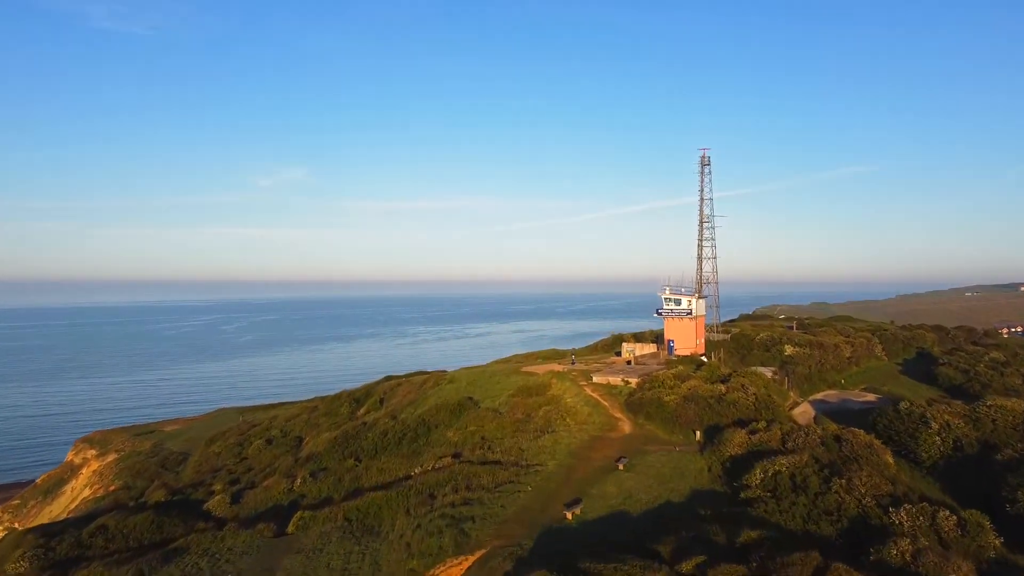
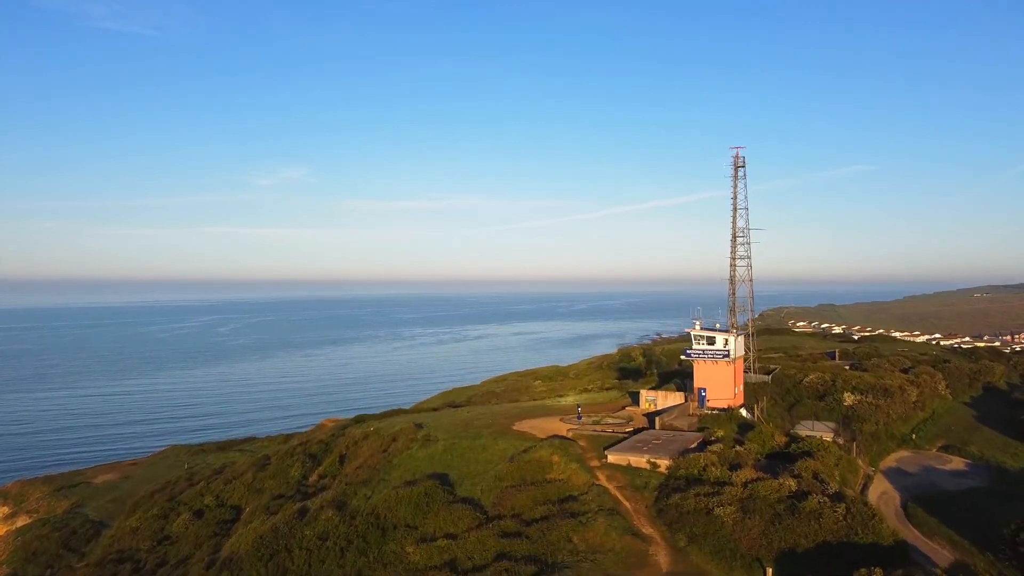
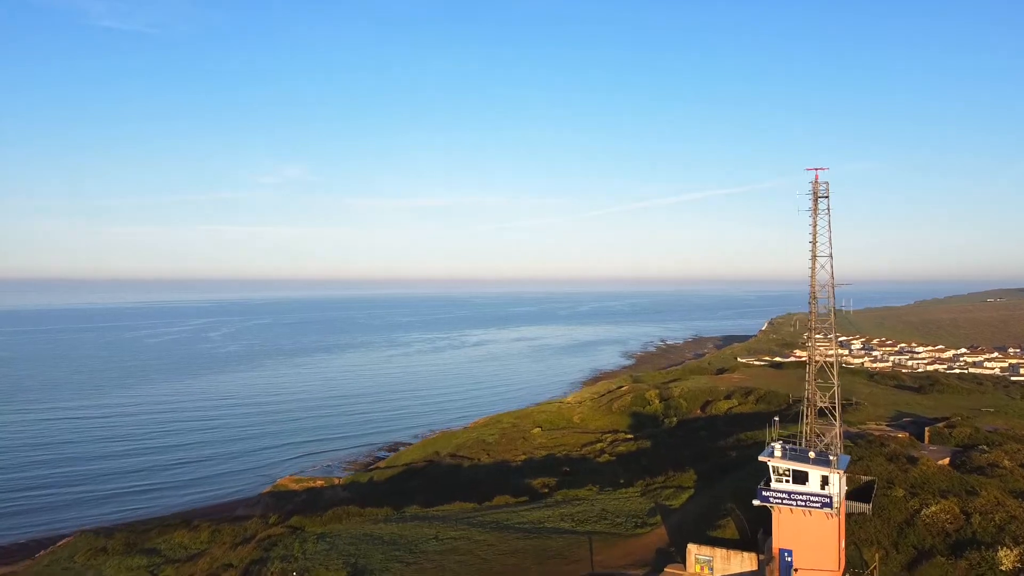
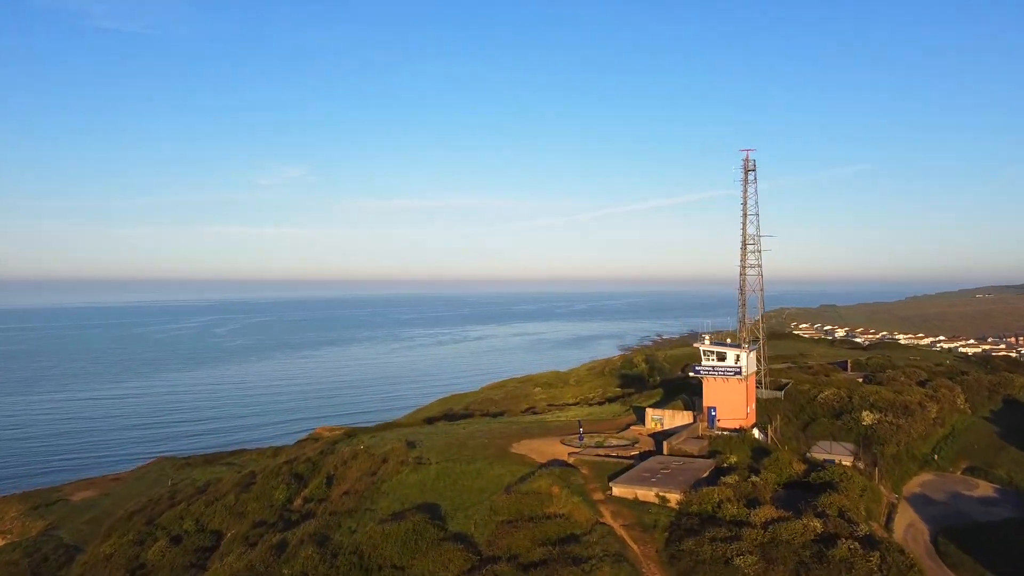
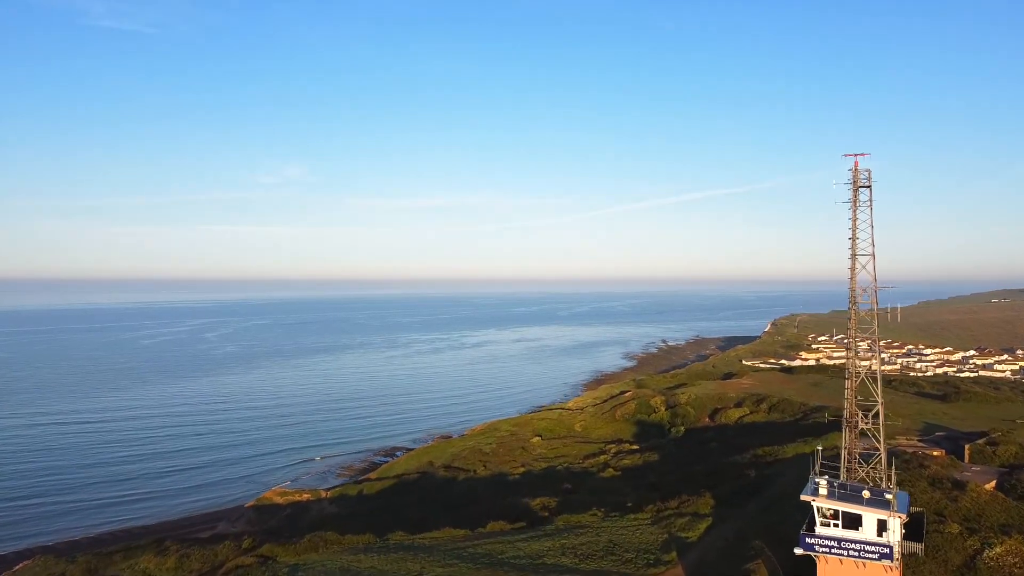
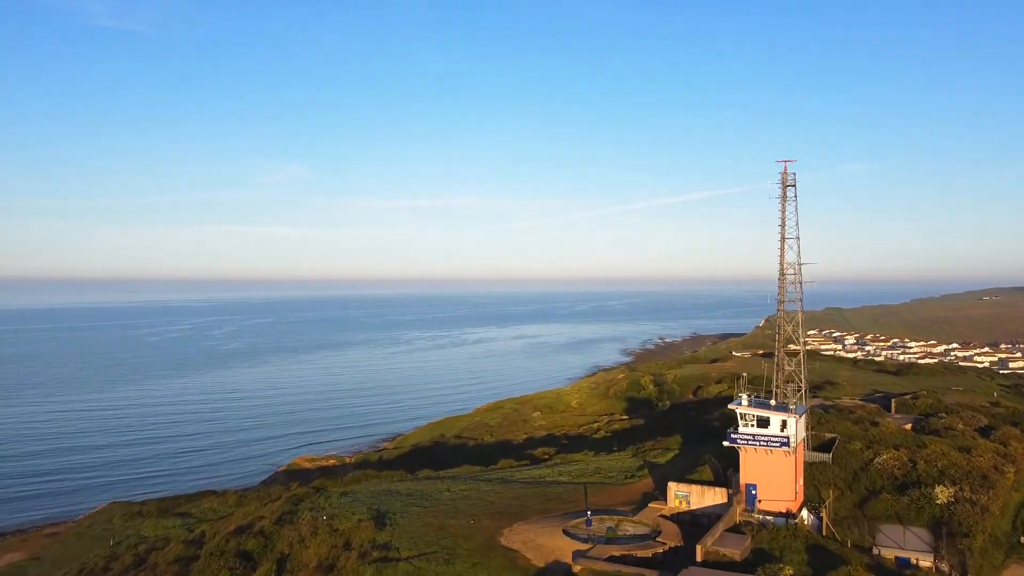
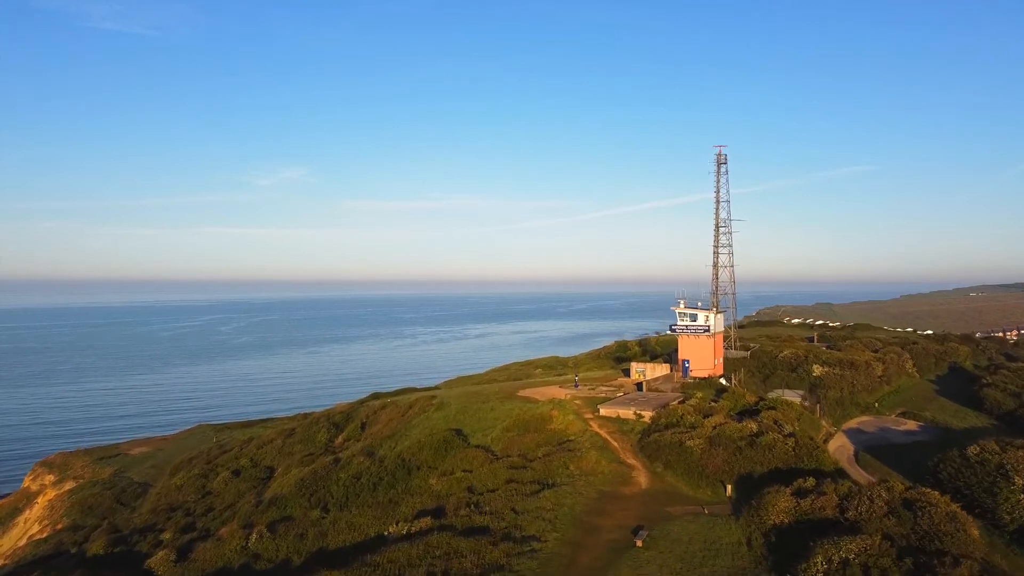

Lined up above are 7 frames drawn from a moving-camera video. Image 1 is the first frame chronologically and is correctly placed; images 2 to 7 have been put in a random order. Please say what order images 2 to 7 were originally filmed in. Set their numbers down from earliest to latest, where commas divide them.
7, 2, 4, 6, 3, 5
